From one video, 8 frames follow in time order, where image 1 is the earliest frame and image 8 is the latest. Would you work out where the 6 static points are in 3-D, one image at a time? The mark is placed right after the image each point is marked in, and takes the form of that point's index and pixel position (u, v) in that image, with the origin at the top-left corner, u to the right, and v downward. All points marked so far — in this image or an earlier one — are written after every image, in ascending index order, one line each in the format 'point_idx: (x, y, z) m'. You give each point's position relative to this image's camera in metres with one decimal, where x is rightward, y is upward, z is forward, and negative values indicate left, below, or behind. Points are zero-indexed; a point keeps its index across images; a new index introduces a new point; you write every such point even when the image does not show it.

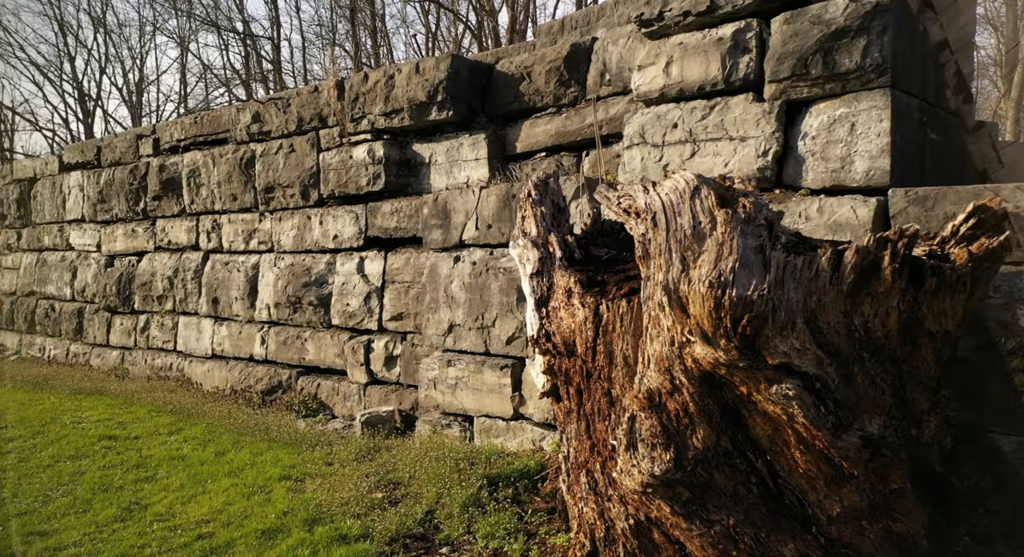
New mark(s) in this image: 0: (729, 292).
0: (+0.7, 0.0, +2.7) m
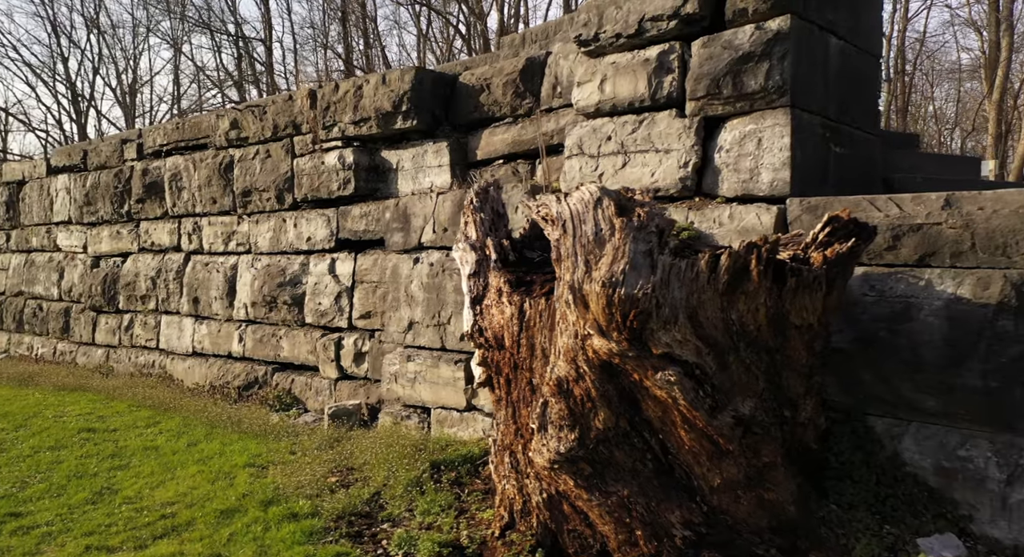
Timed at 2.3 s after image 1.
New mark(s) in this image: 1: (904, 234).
0: (+0.4, 0.0, +3.1) m
1: (+1.7, +0.2, +3.8) m
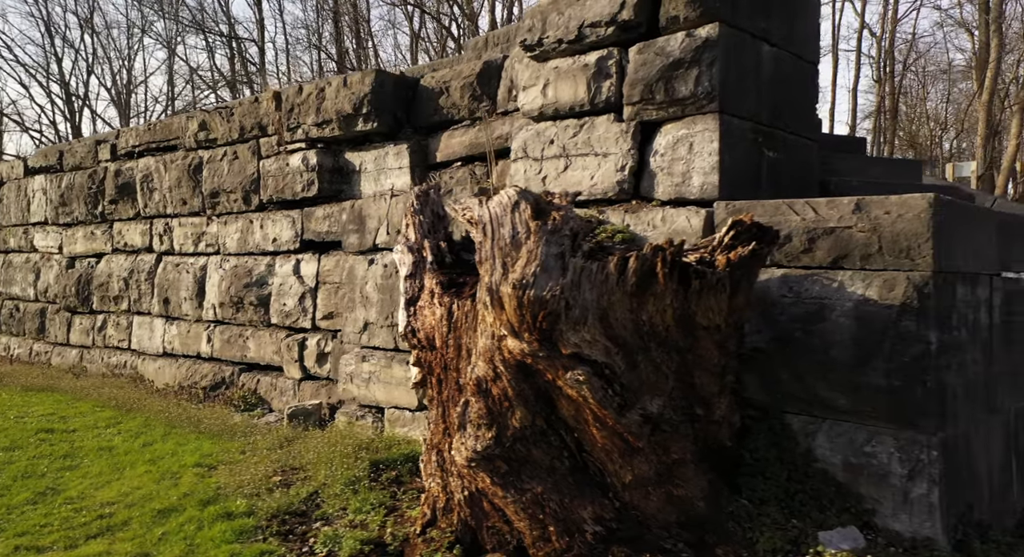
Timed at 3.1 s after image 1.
0: (+0.1, -0.1, +3.2) m
1: (+1.4, +0.2, +3.9) m
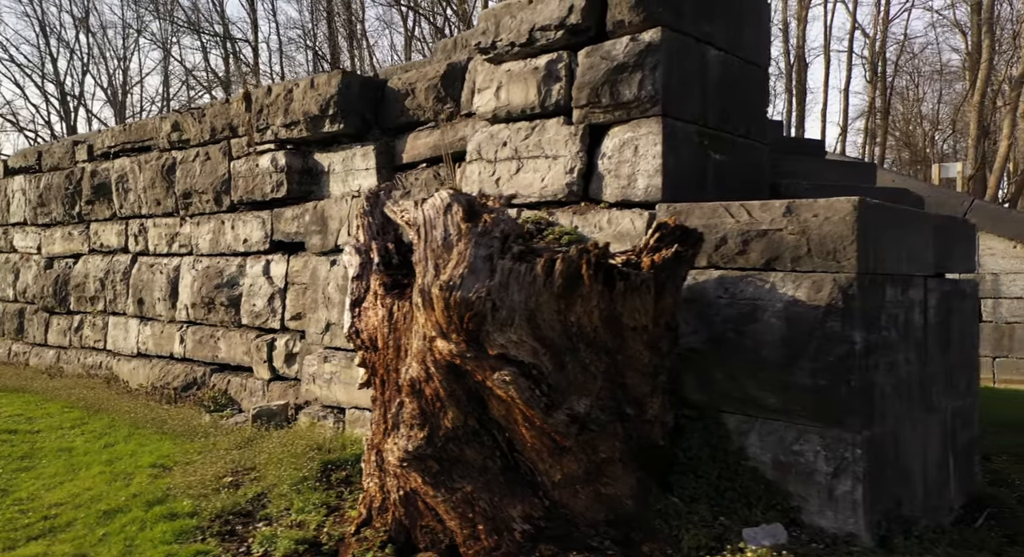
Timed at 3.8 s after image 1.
0: (-0.2, -0.1, +3.3) m
1: (+1.1, +0.2, +3.9) m
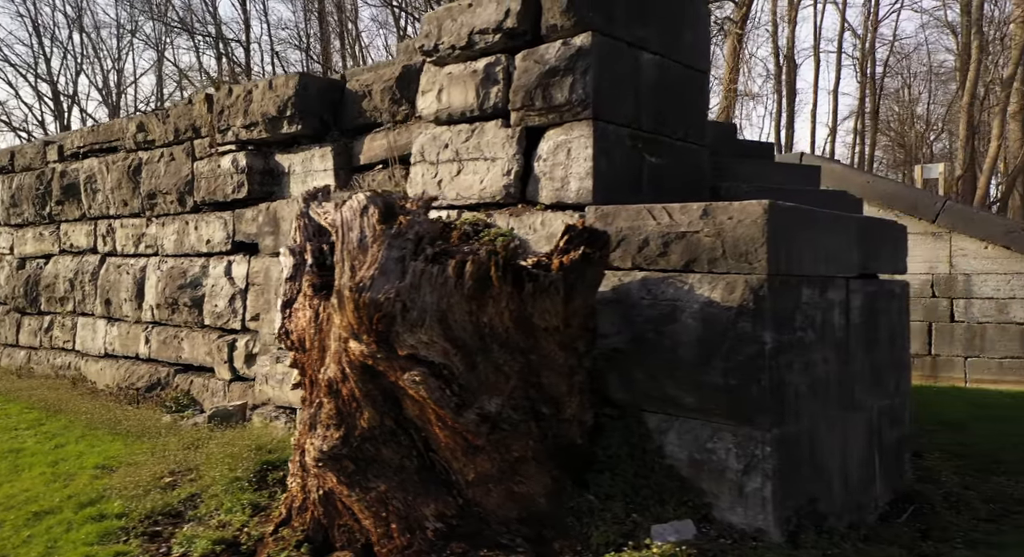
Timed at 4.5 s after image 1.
0: (-0.6, -0.1, +3.3) m
1: (+0.7, +0.2, +4.0) m
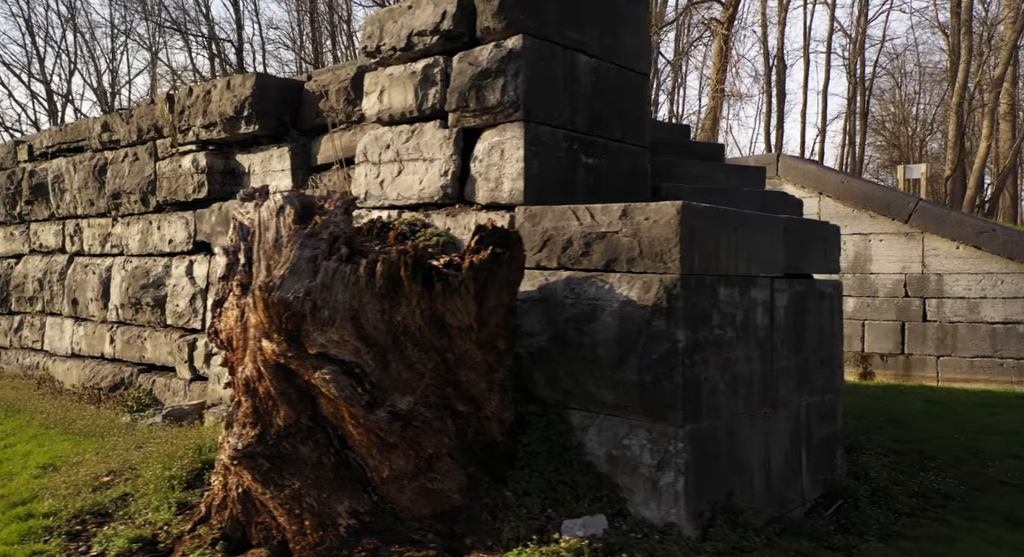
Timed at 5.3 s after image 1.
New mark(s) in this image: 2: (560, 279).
0: (-0.9, -0.1, +3.3) m
1: (+0.4, +0.2, +4.1) m
2: (+0.2, 0.0, +4.2) m
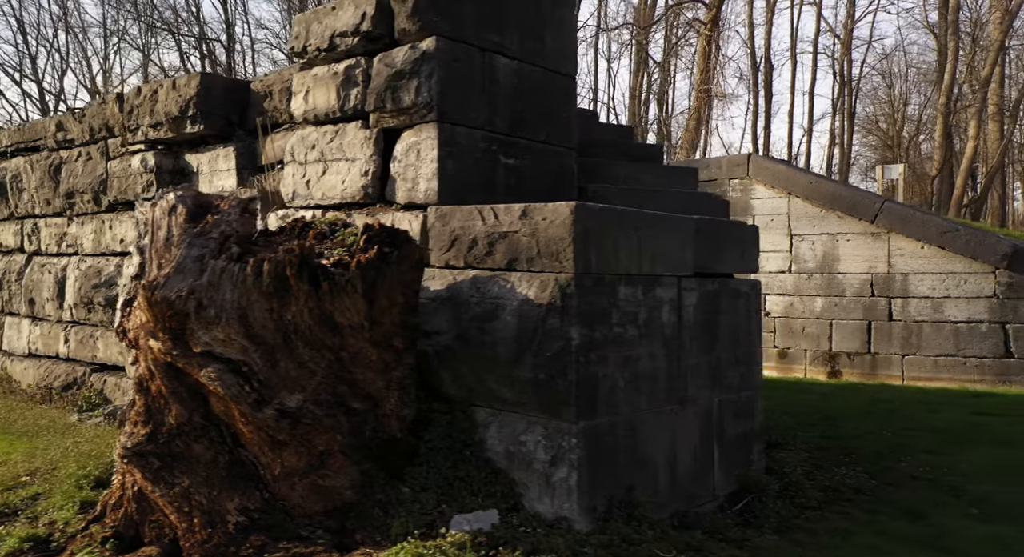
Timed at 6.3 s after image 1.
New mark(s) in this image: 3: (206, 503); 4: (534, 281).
0: (-1.4, -0.1, +3.4) m
1: (-0.1, +0.2, +4.1) m
2: (-0.2, 0.0, +4.2) m
3: (-1.2, -0.9, +3.6) m
4: (+0.1, 0.0, +3.9) m
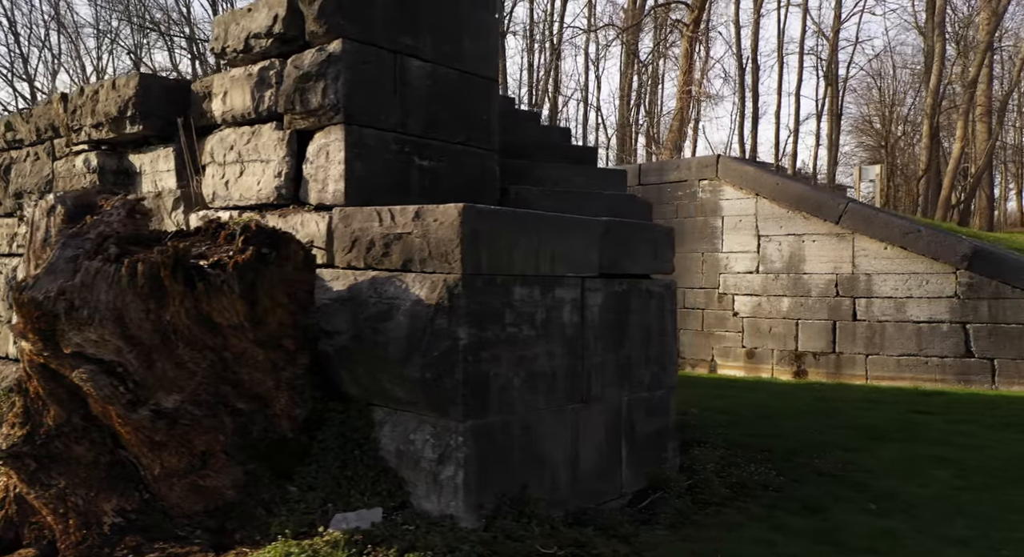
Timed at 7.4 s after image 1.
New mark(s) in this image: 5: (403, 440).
0: (-1.8, -0.1, +3.4) m
1: (-0.6, +0.2, +4.1) m
2: (-0.7, 0.0, +4.2) m
3: (-1.7, -0.9, +3.6) m
4: (-0.4, 0.0, +3.9) m
5: (-0.5, -0.7, +3.9) m
